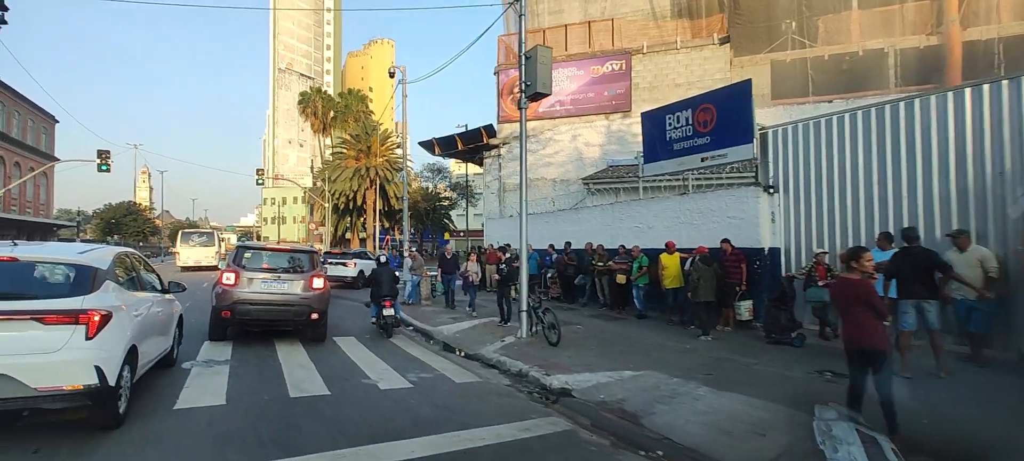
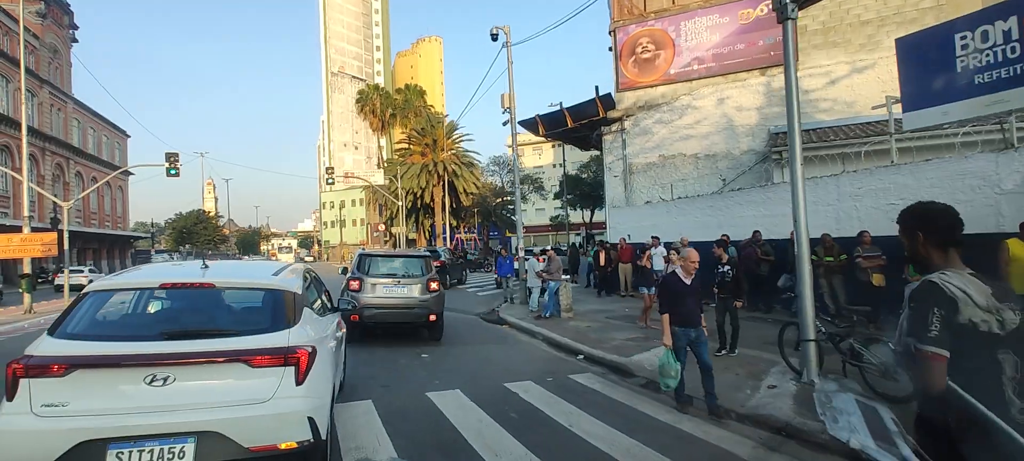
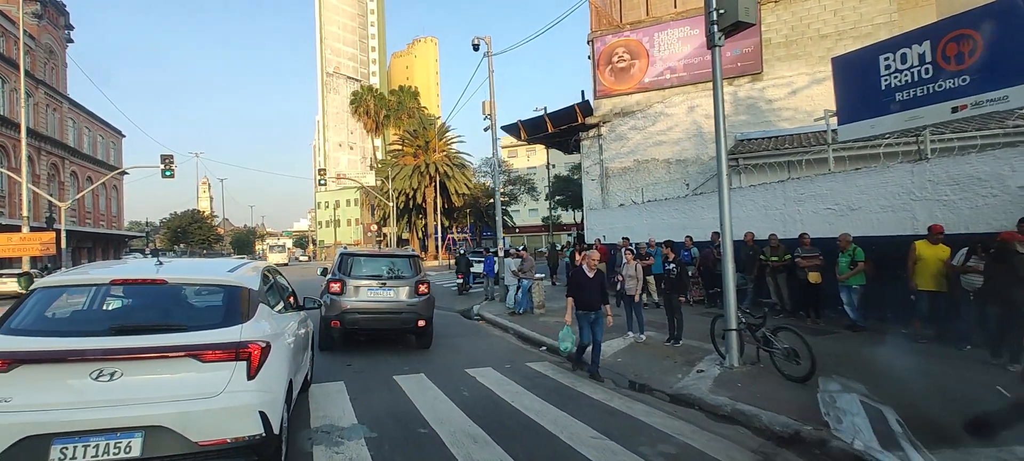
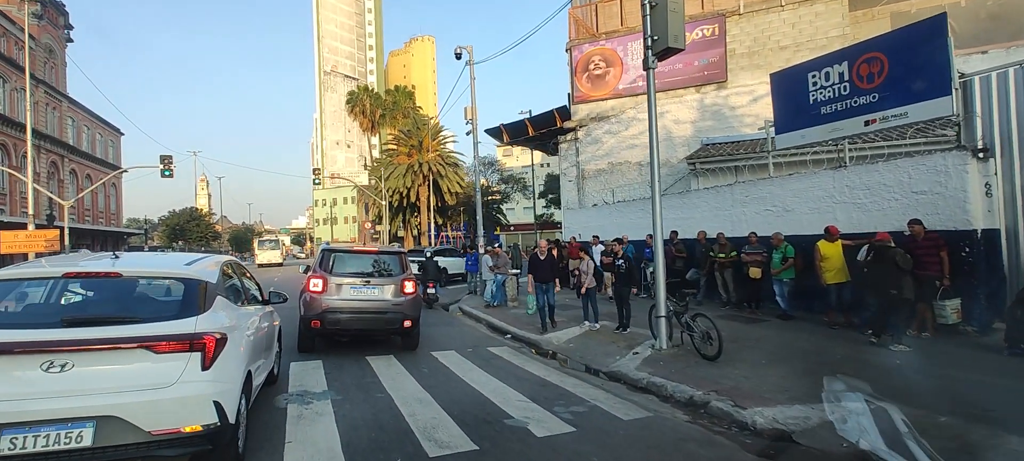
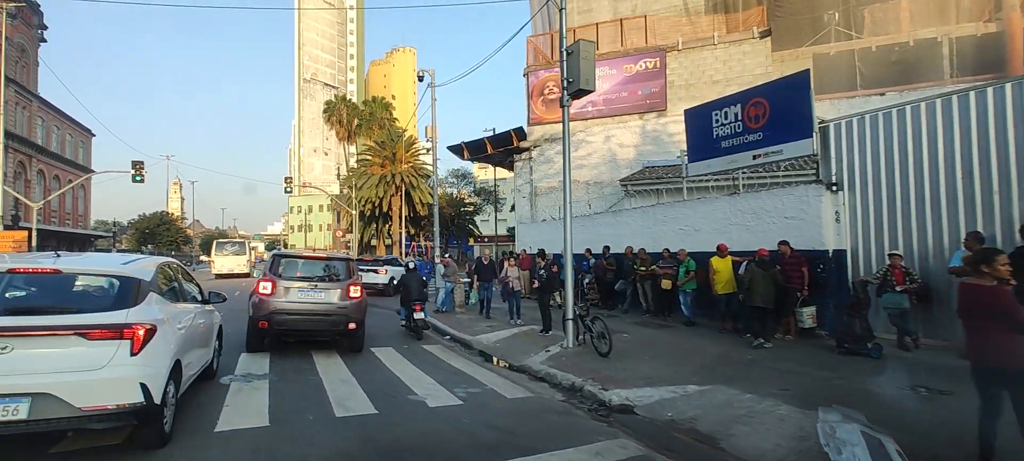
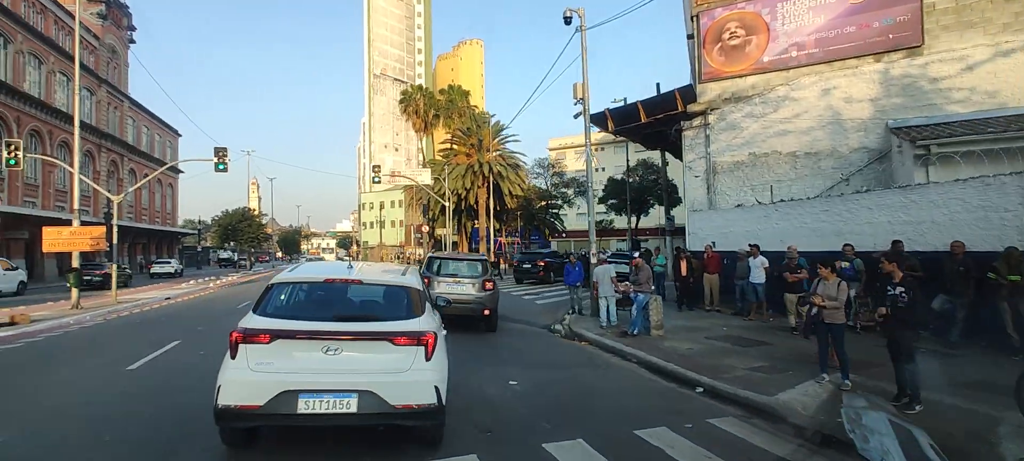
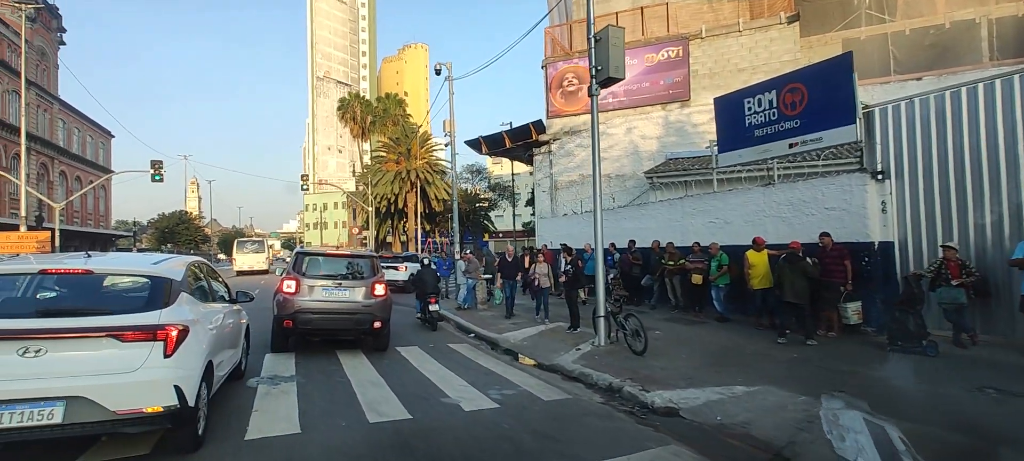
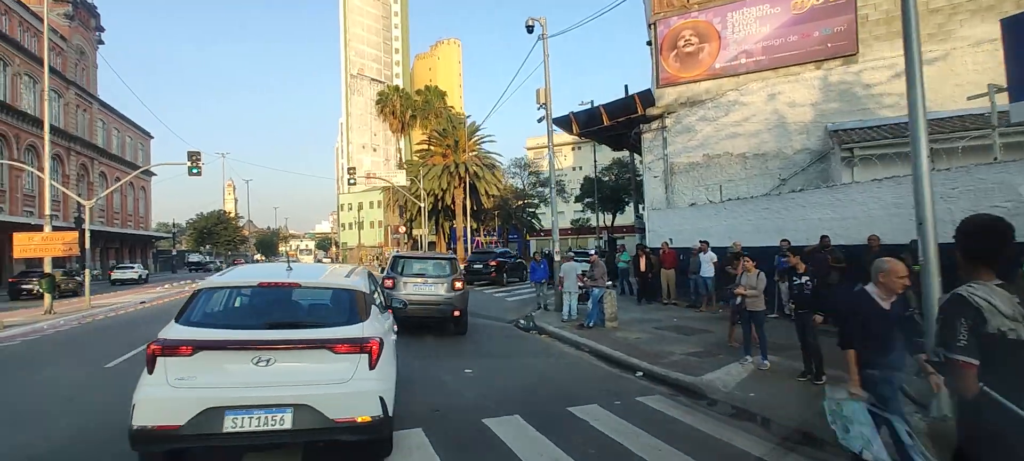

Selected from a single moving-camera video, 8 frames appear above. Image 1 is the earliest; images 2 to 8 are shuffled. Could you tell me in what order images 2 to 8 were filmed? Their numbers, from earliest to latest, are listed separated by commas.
5, 7, 4, 3, 2, 8, 6
